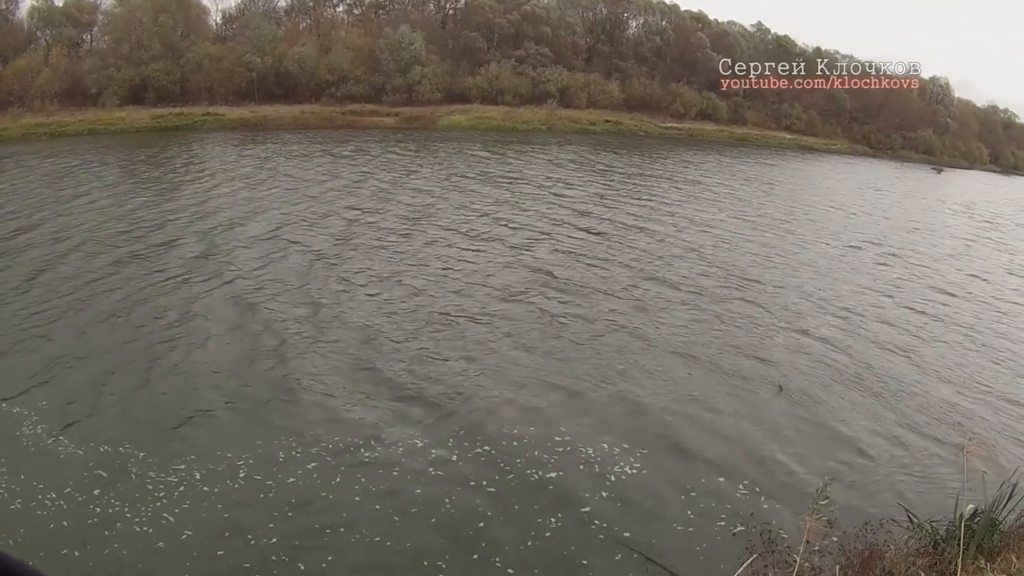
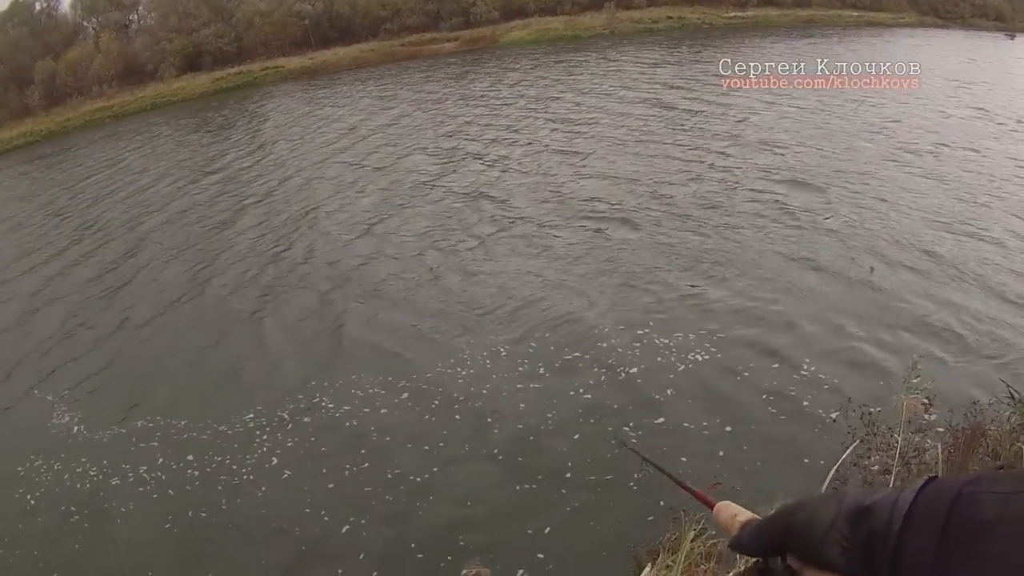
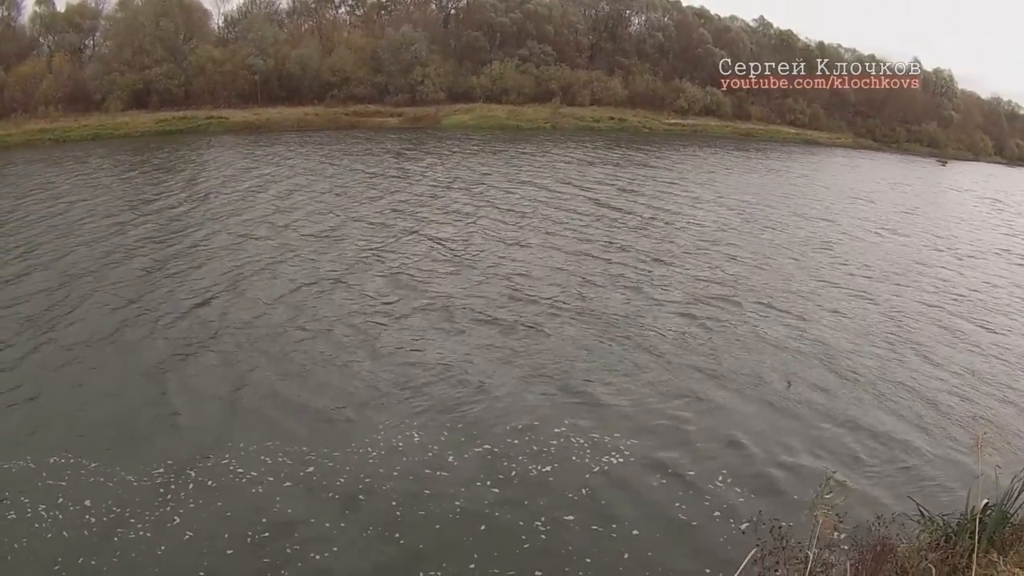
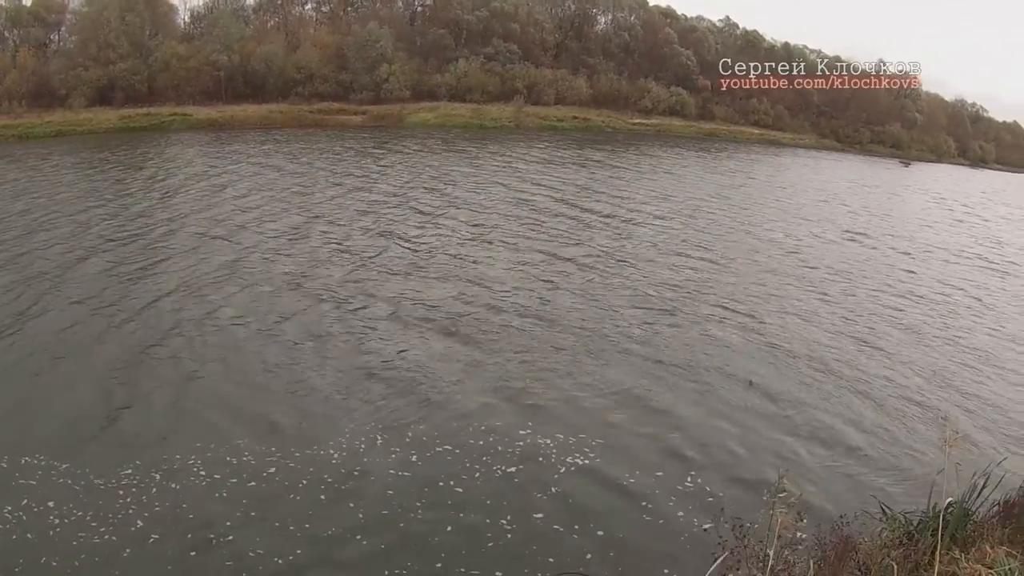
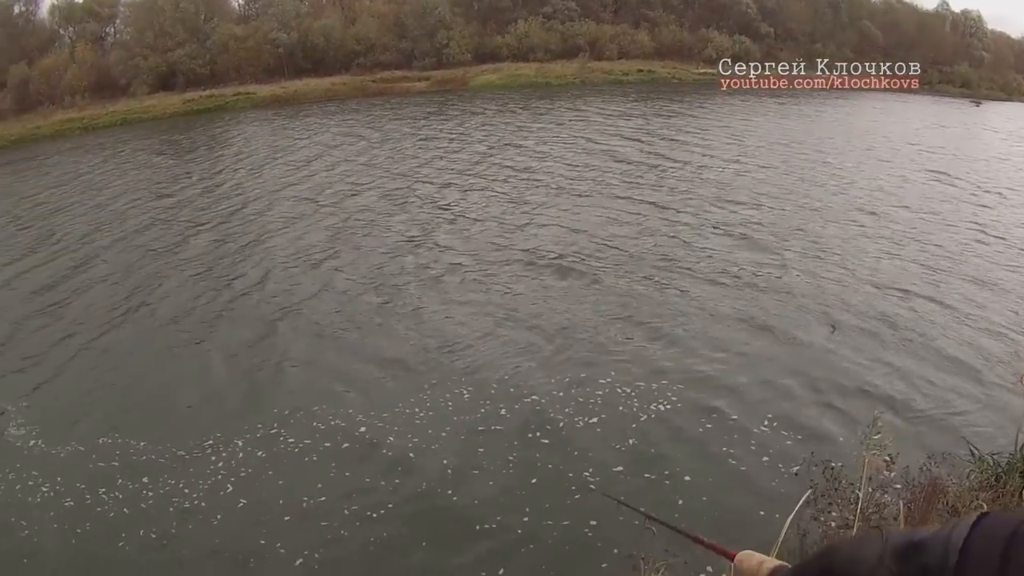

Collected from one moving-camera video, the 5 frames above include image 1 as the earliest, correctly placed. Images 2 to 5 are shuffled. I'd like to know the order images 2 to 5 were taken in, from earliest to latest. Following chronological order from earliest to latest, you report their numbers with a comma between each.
4, 3, 5, 2
